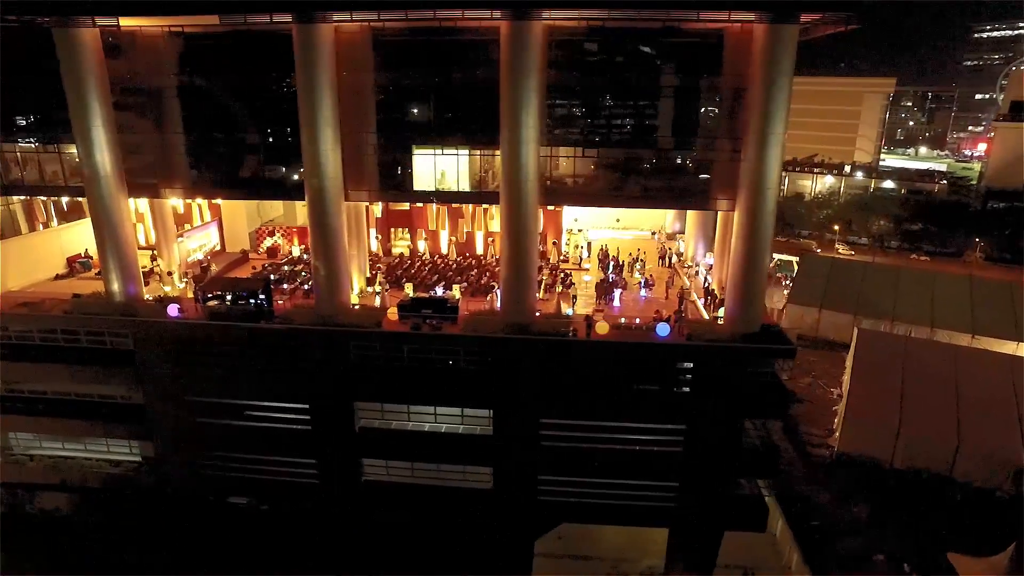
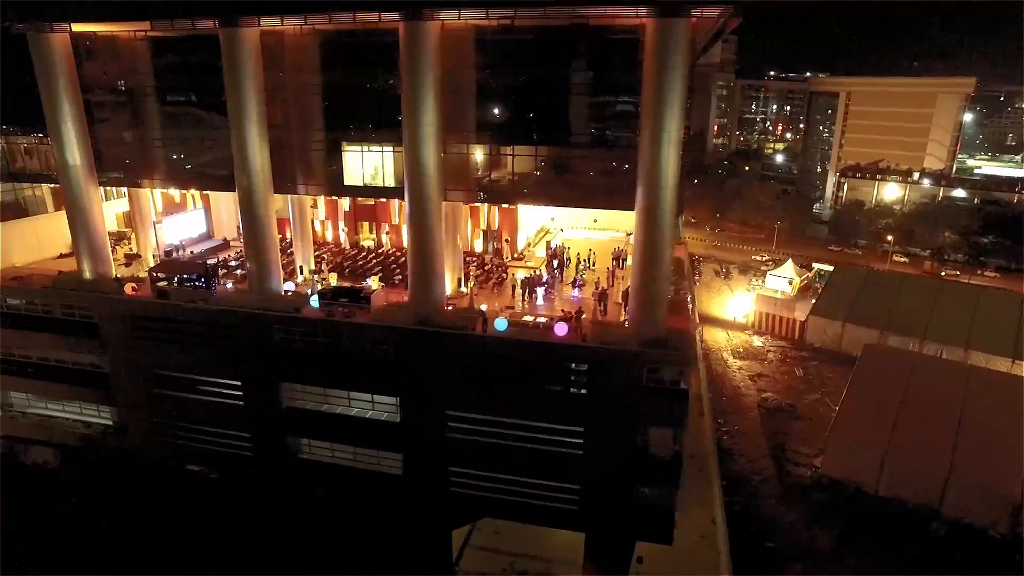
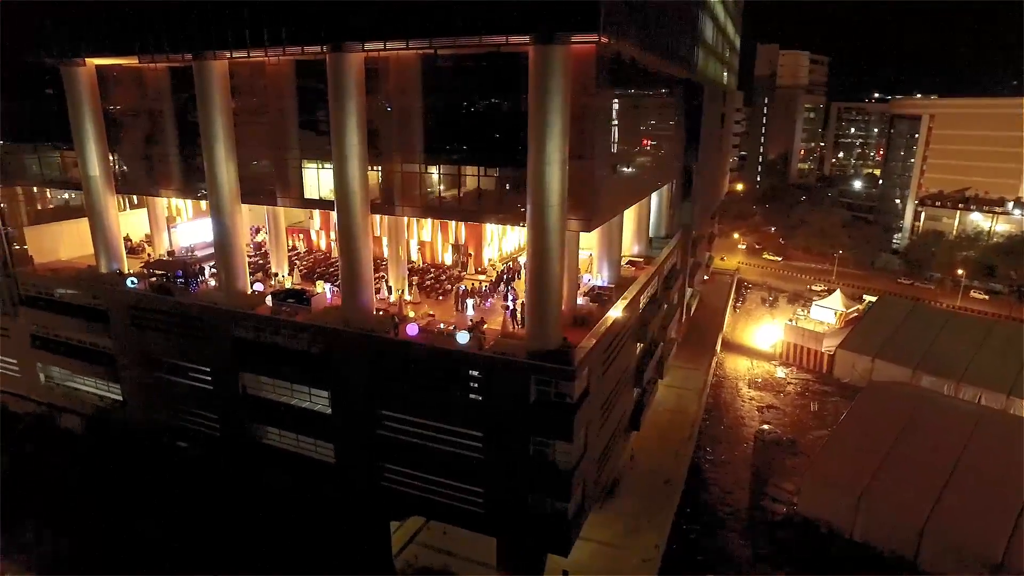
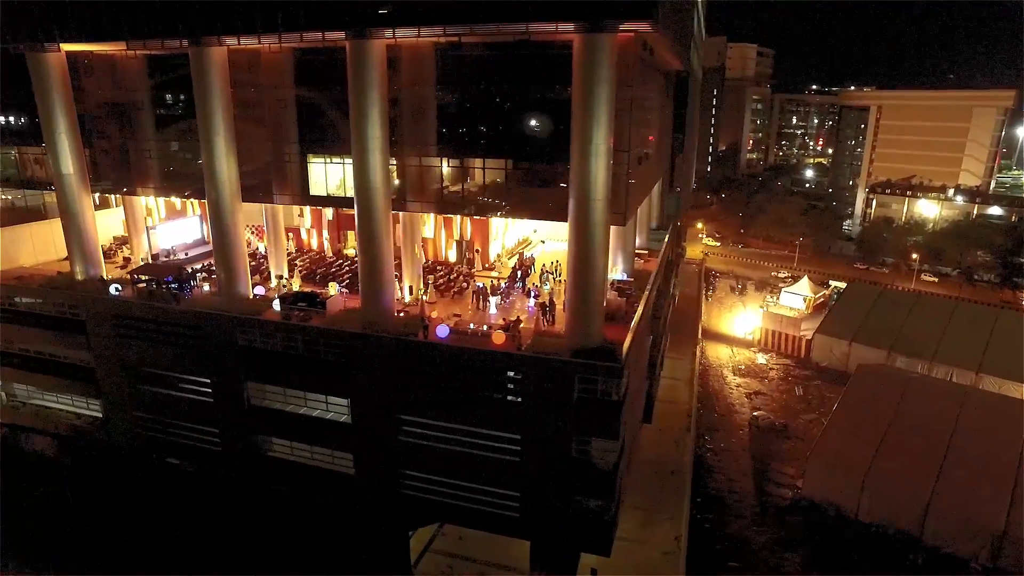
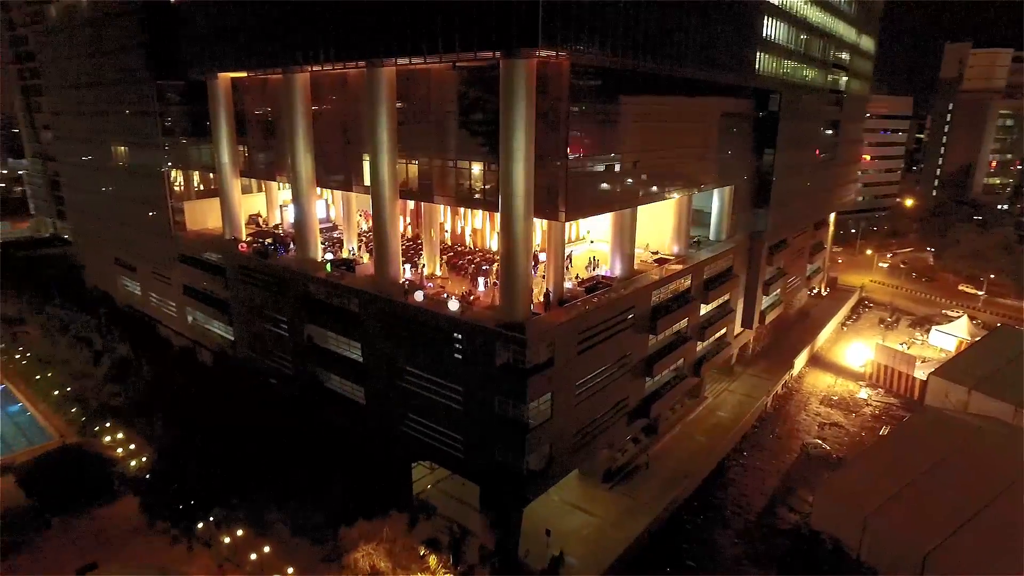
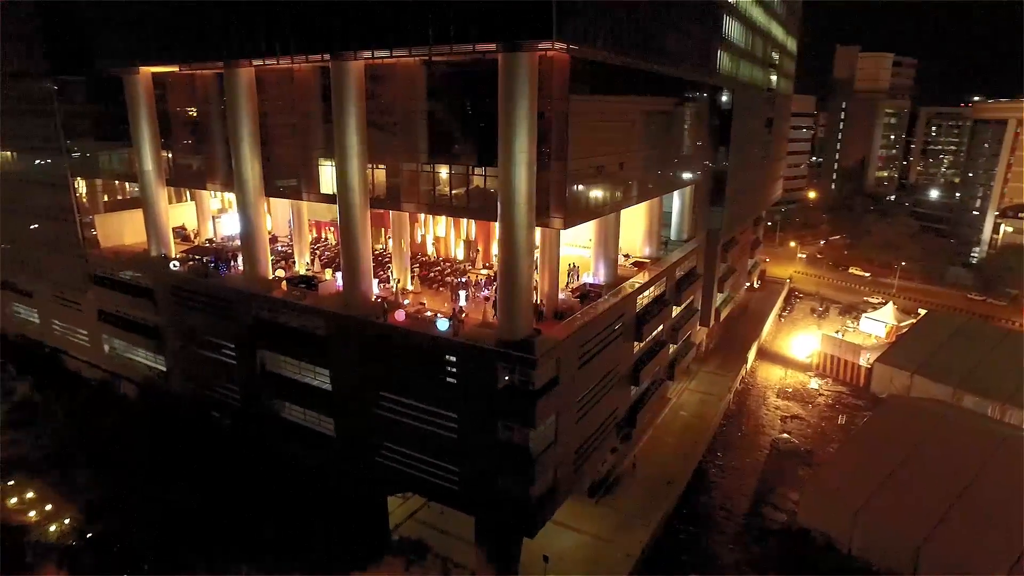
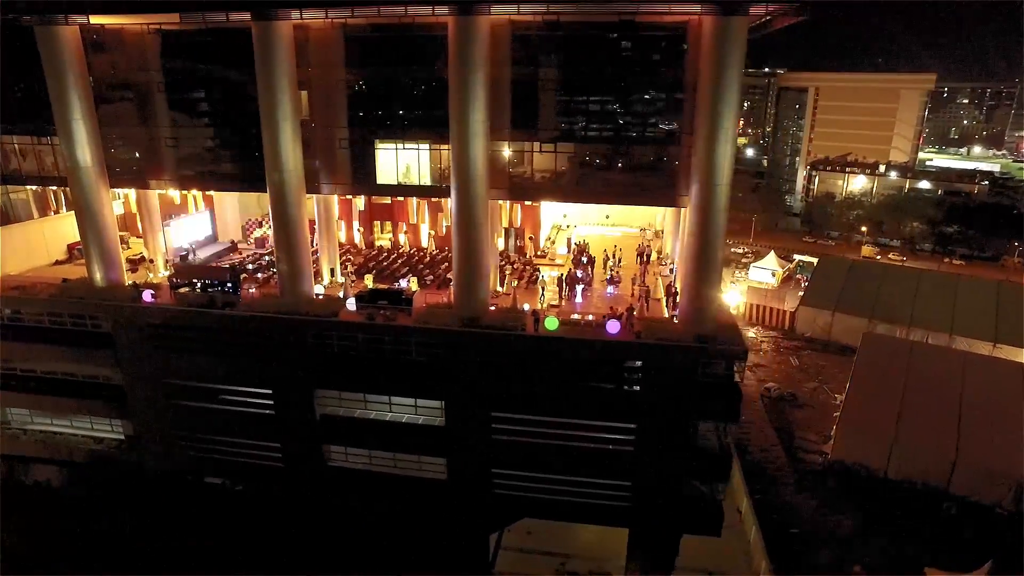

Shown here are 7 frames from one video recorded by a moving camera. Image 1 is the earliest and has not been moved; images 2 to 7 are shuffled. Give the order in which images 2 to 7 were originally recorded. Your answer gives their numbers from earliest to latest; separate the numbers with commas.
7, 2, 4, 3, 6, 5
